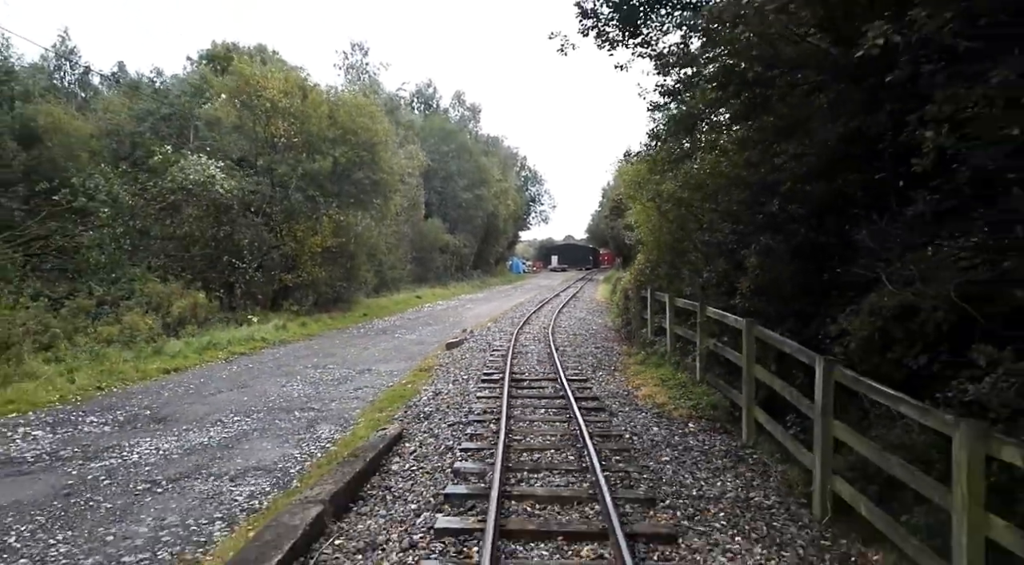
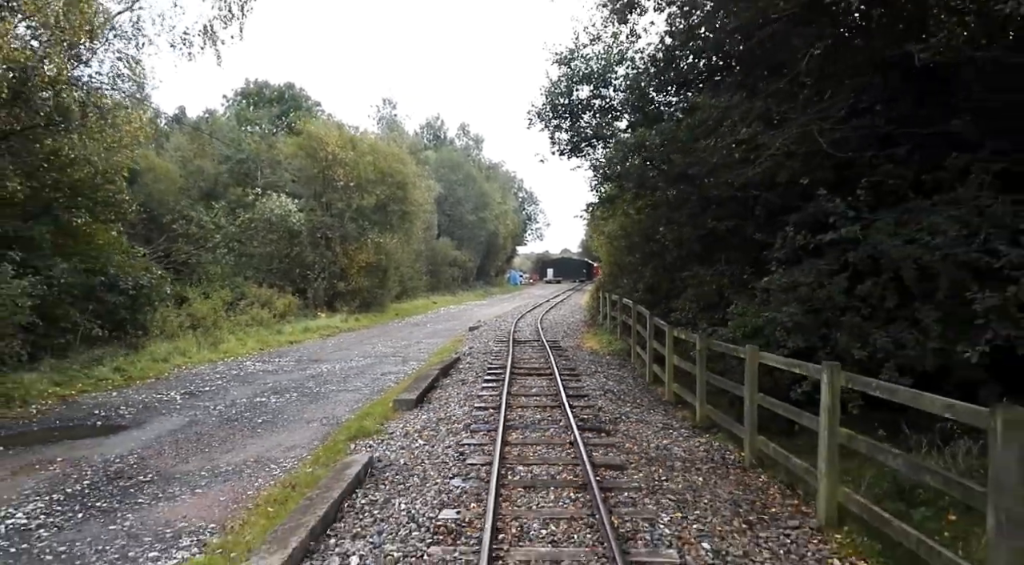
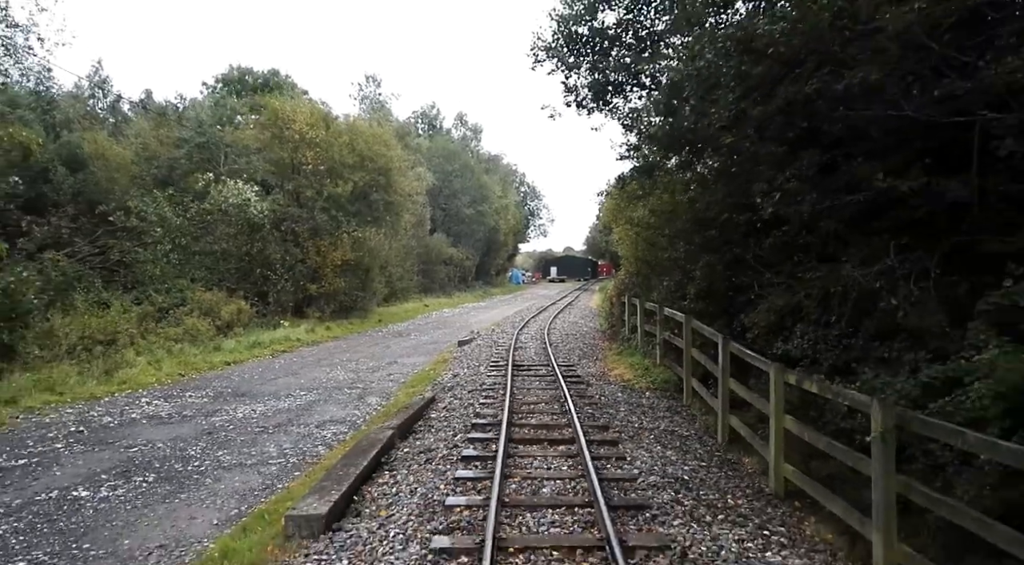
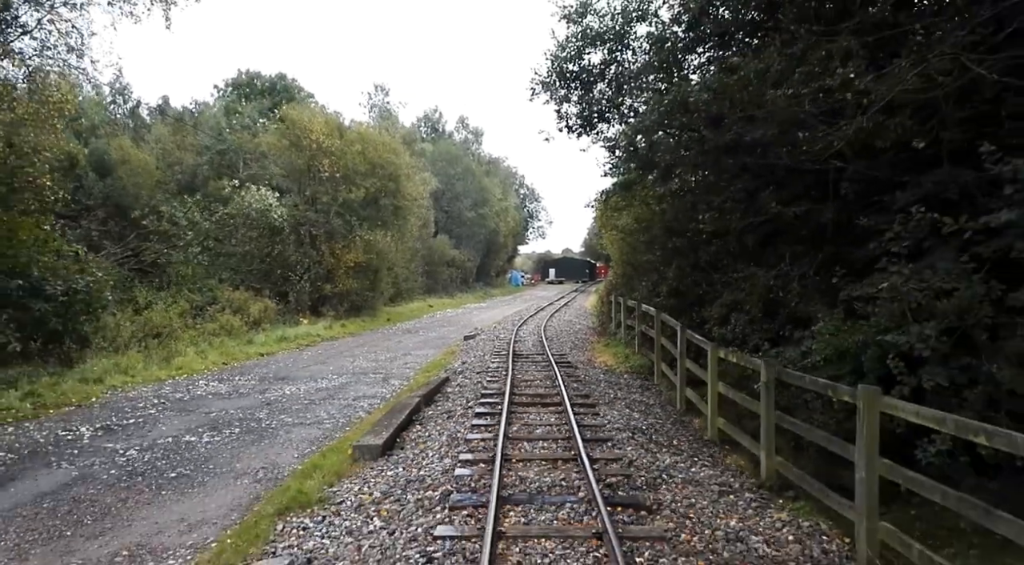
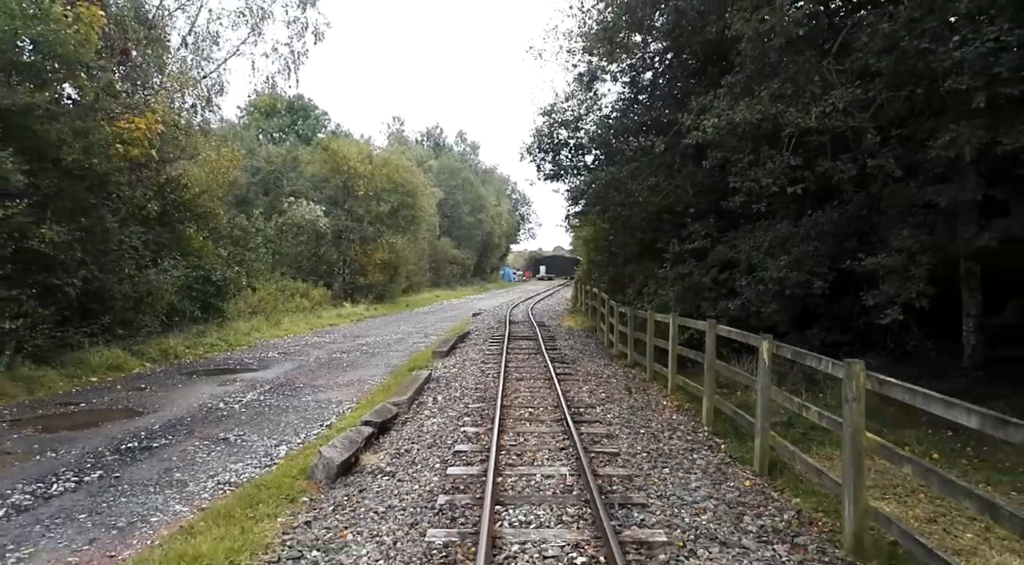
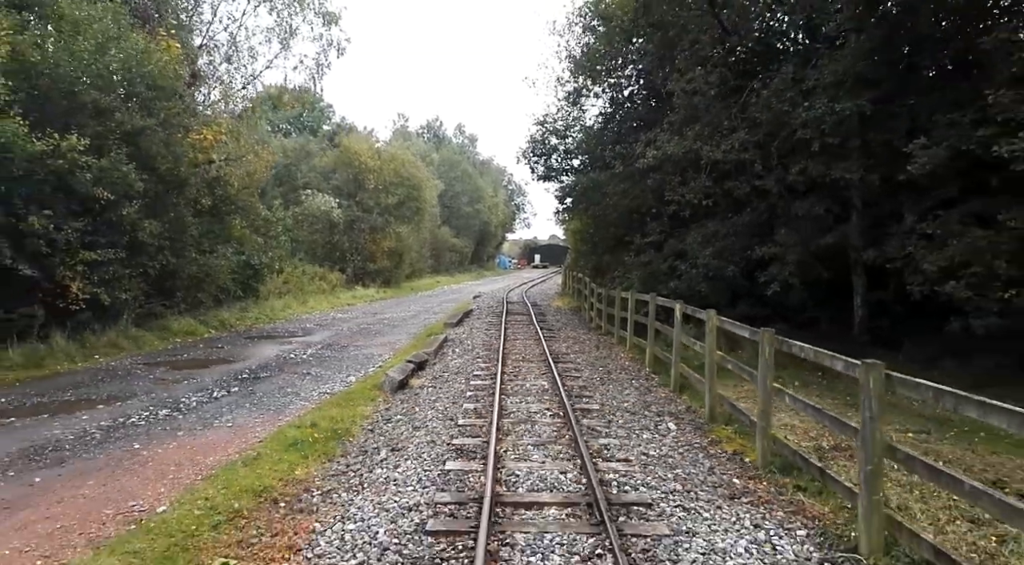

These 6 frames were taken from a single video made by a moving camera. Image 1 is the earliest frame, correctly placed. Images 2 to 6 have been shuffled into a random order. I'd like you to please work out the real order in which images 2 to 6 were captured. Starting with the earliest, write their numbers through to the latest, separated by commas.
3, 4, 2, 5, 6
